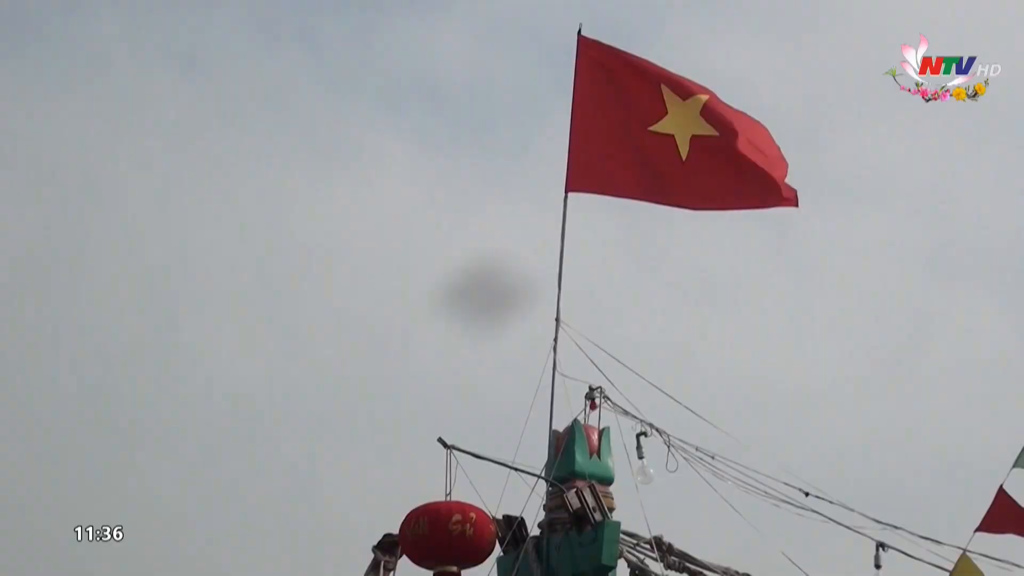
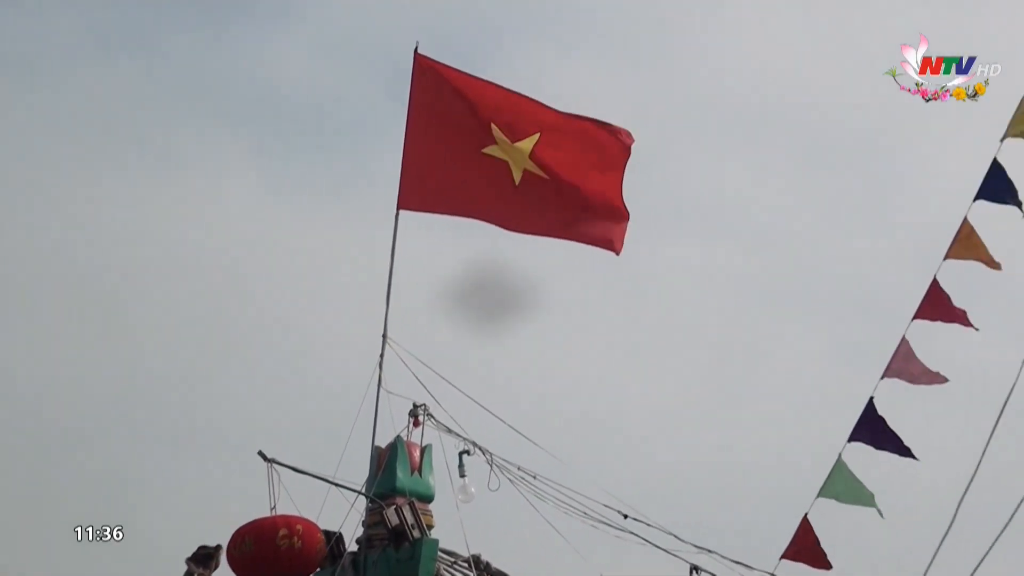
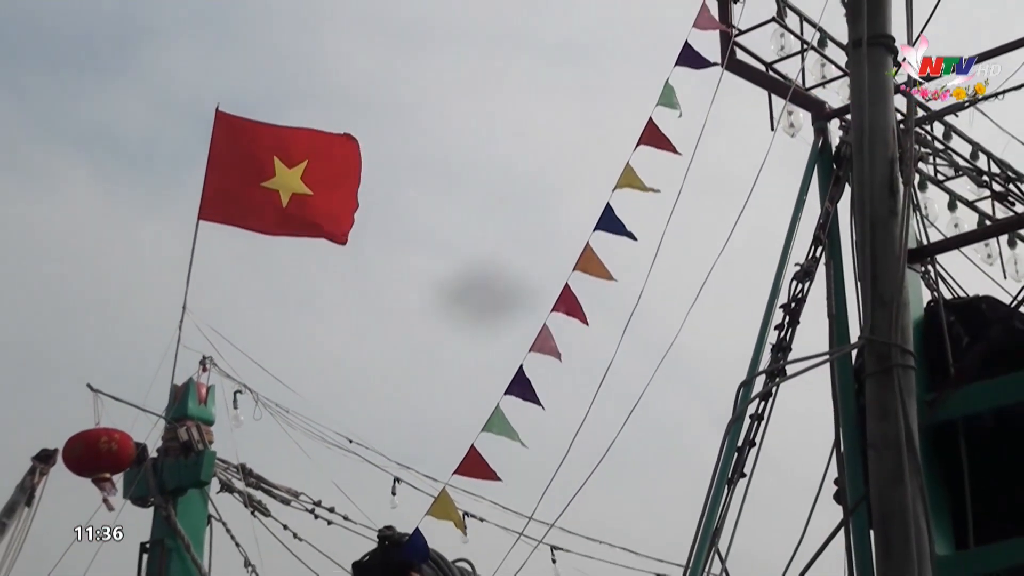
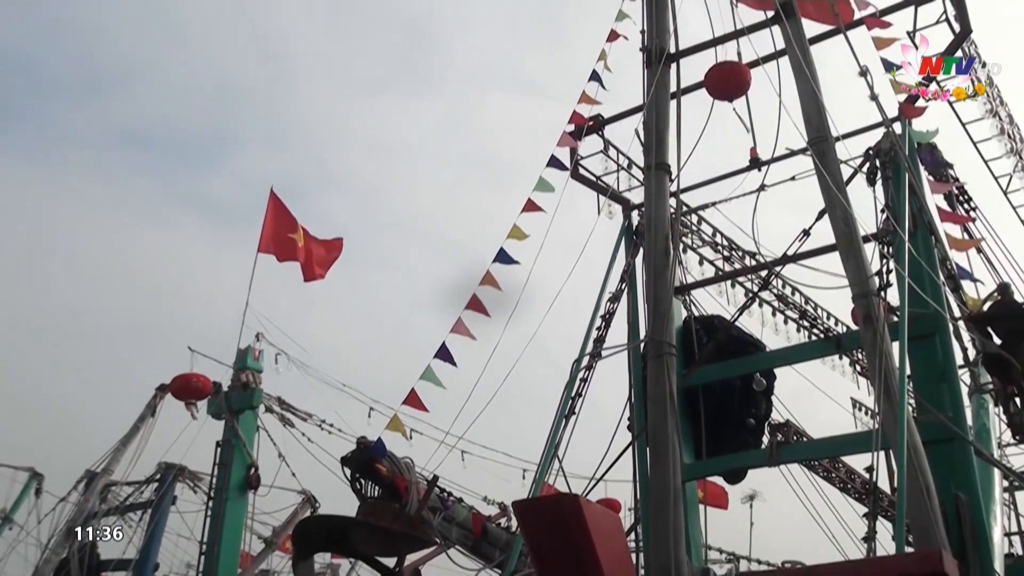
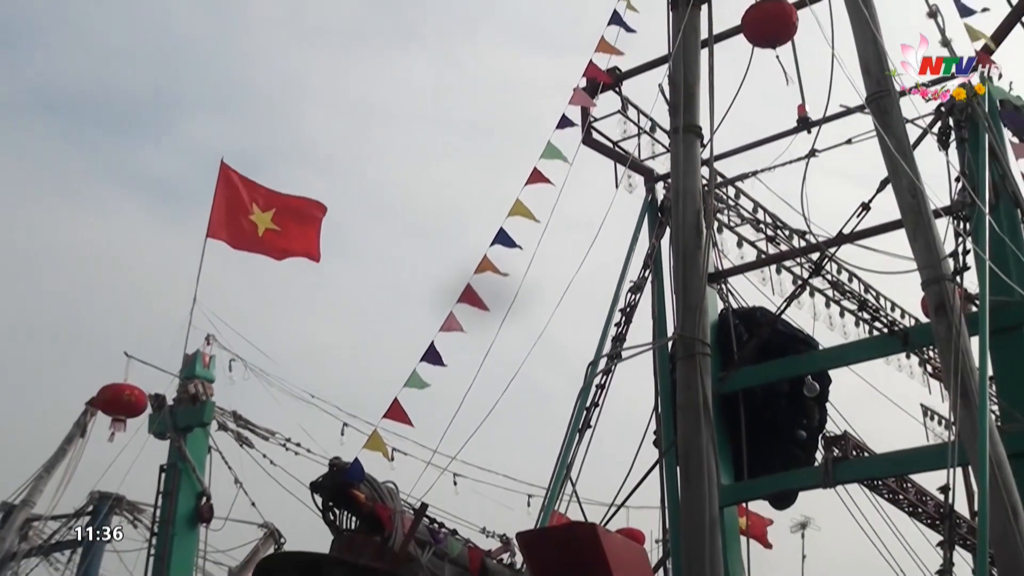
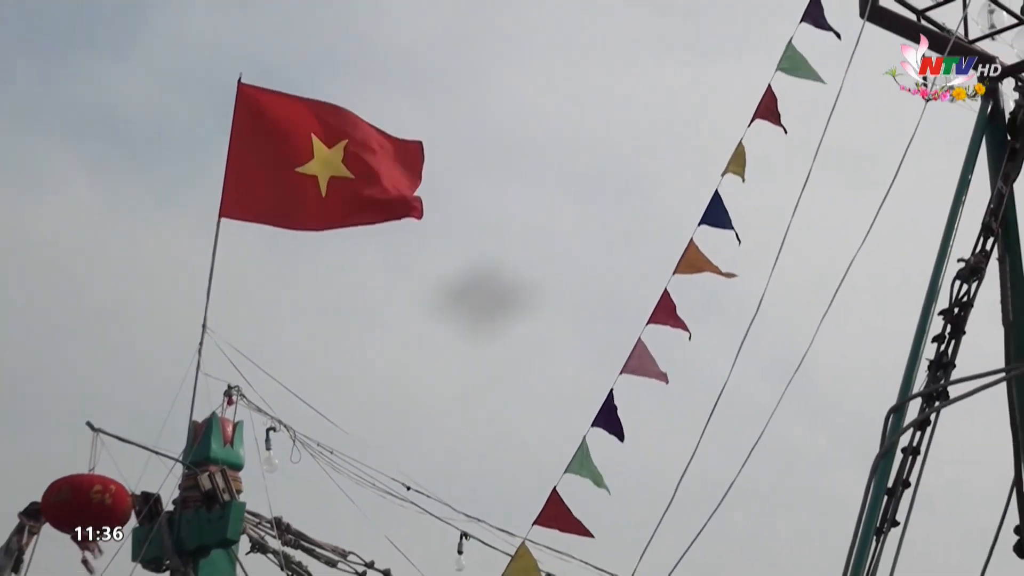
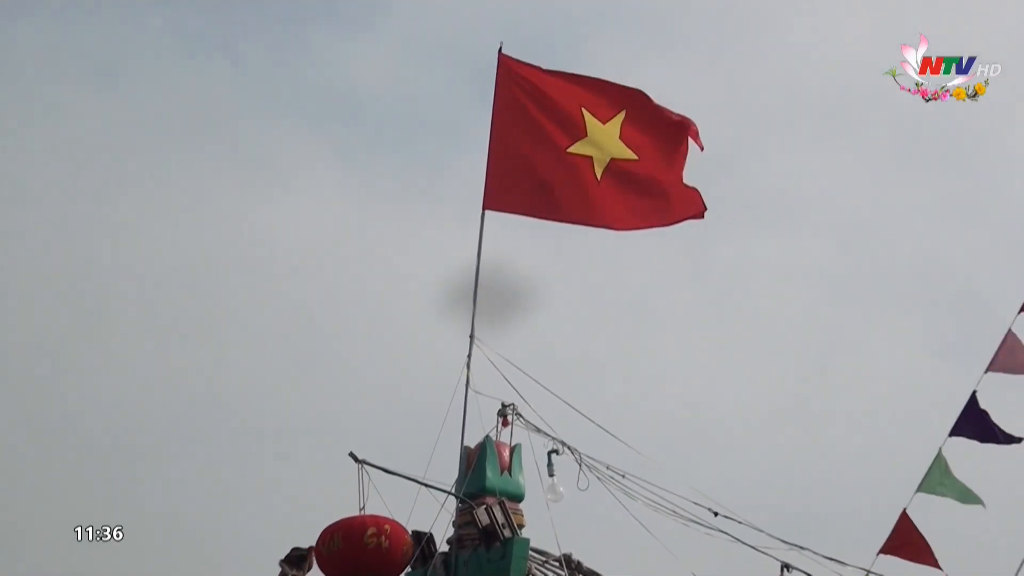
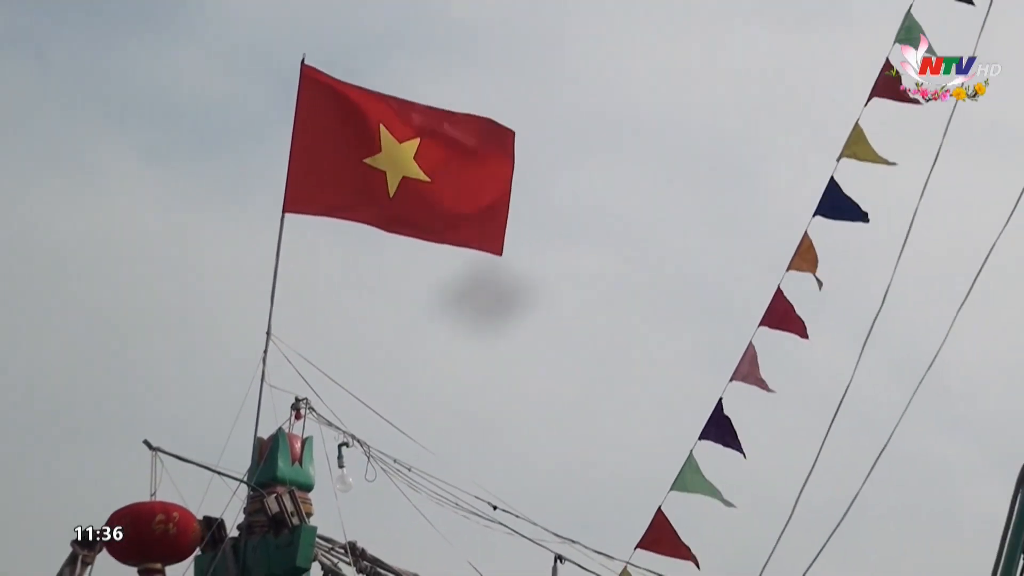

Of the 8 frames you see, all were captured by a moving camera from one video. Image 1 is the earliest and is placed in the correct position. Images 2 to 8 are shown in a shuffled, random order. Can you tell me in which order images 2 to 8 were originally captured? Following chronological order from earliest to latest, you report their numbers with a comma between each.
7, 2, 8, 6, 3, 5, 4
